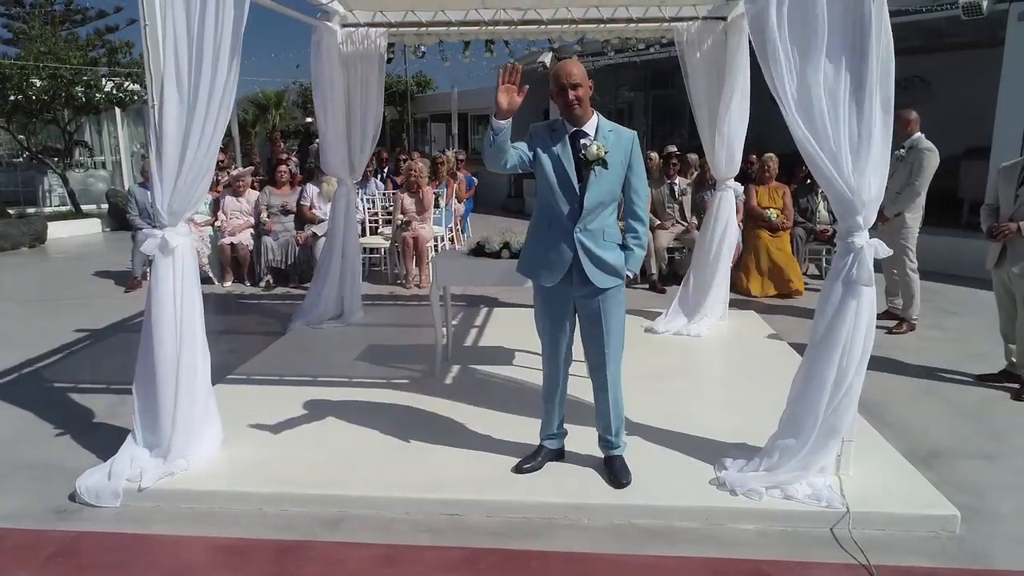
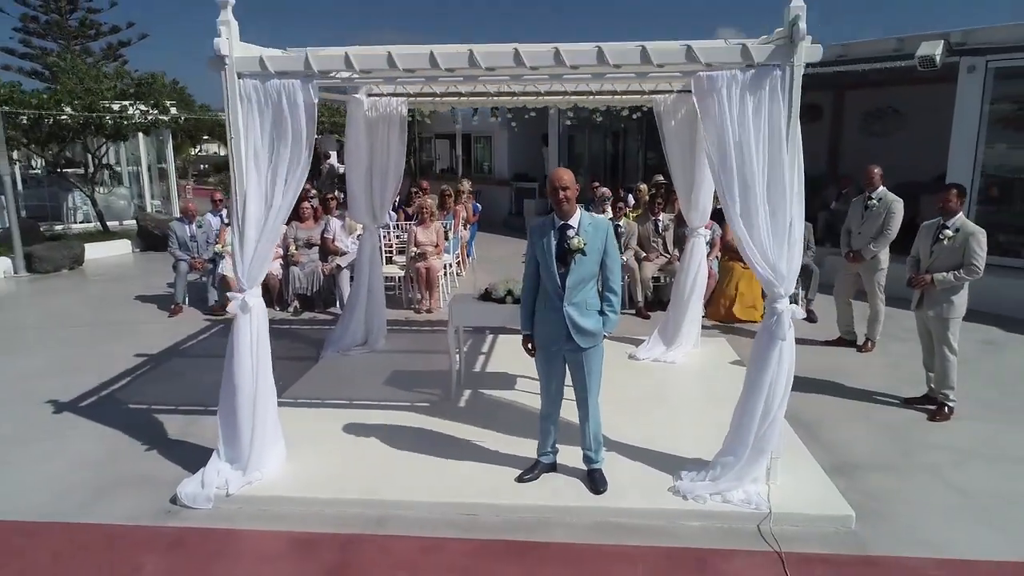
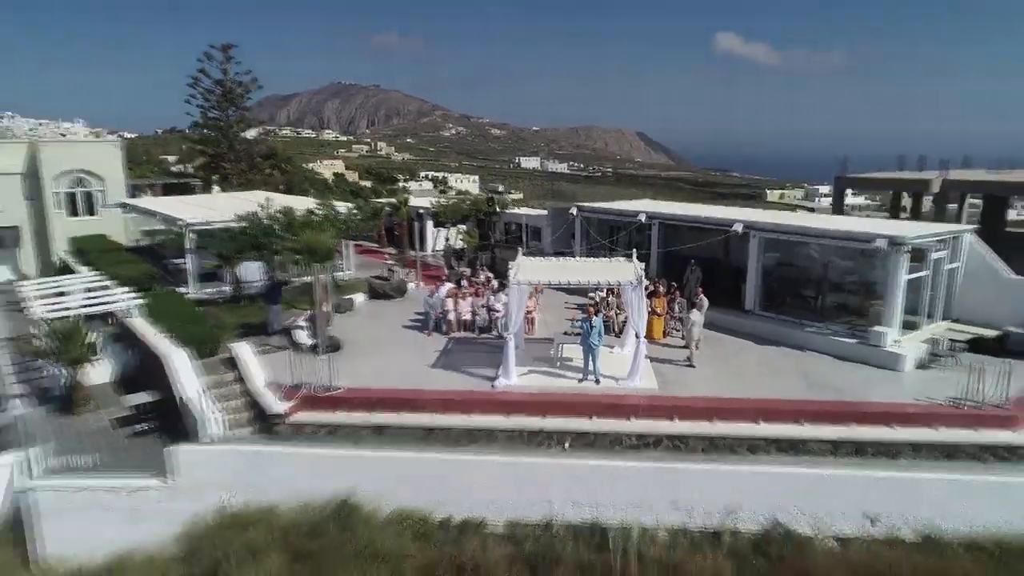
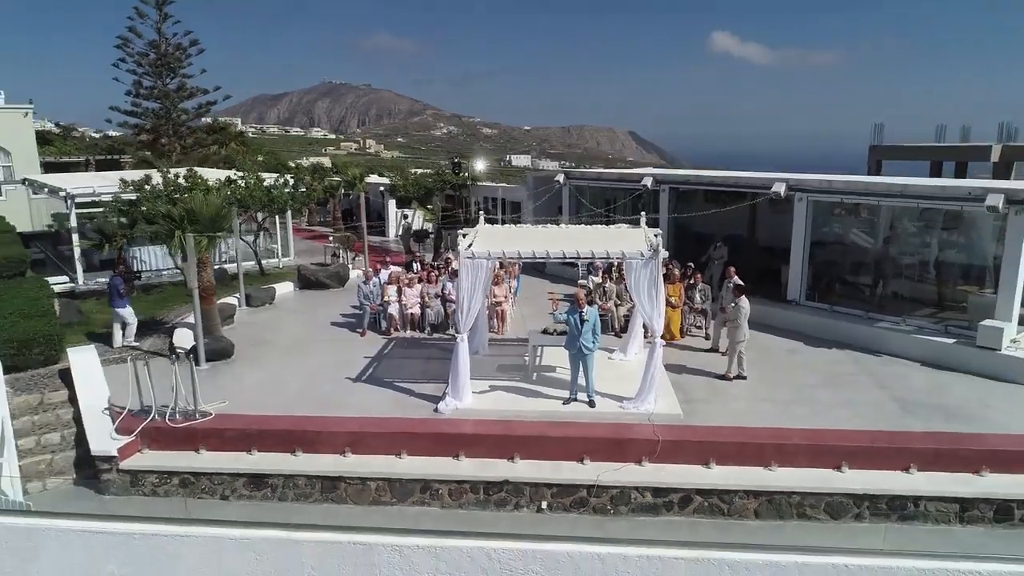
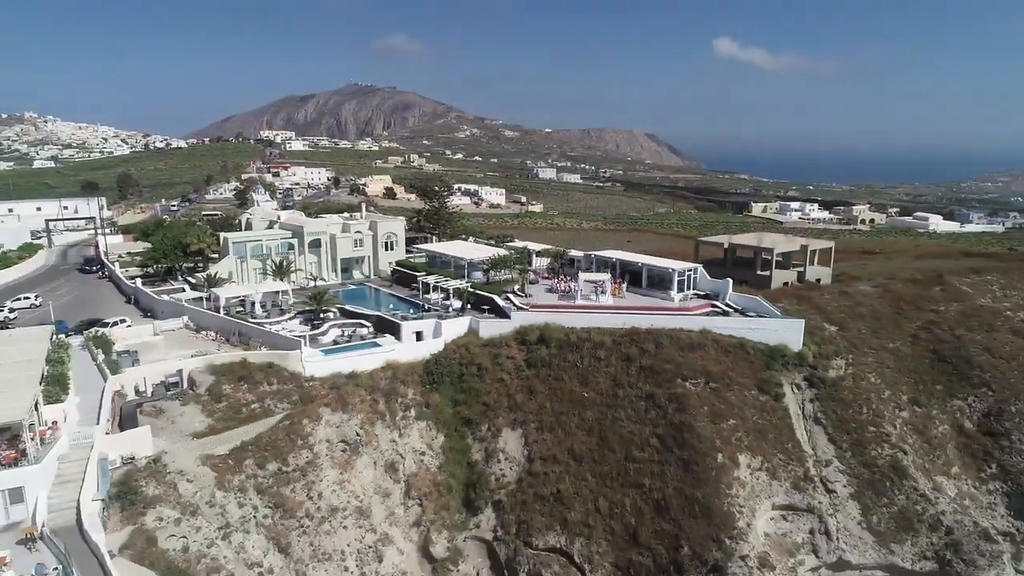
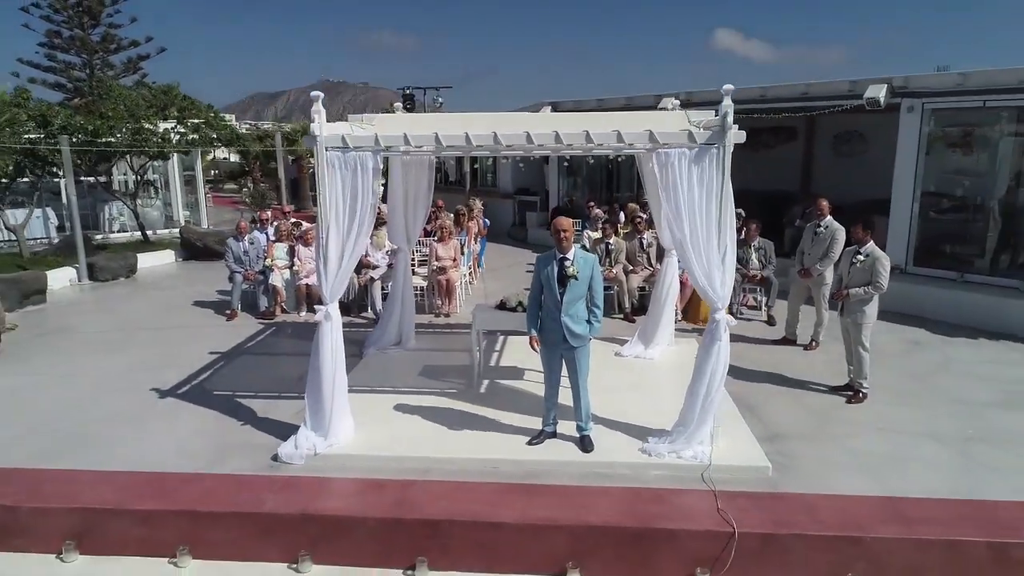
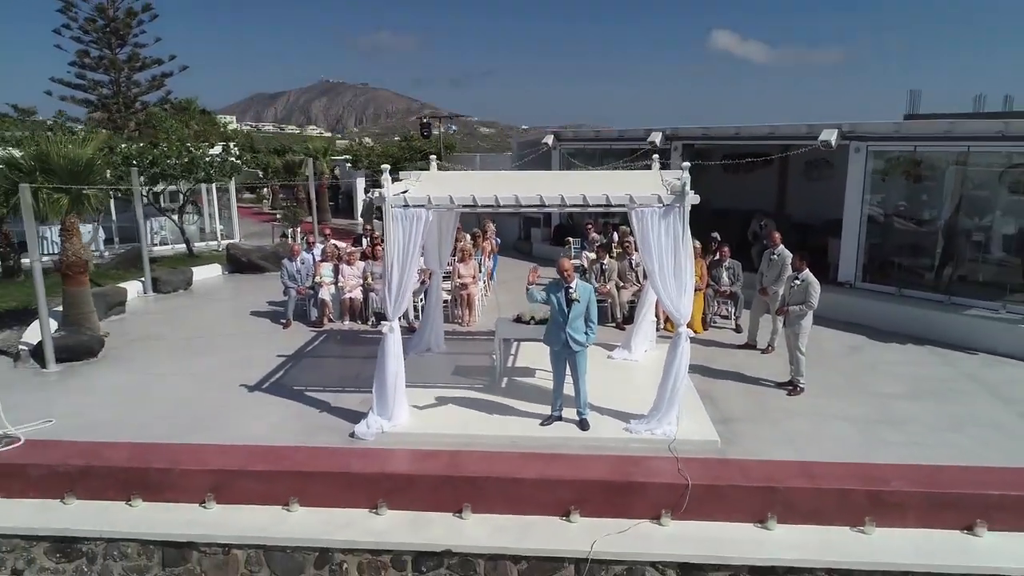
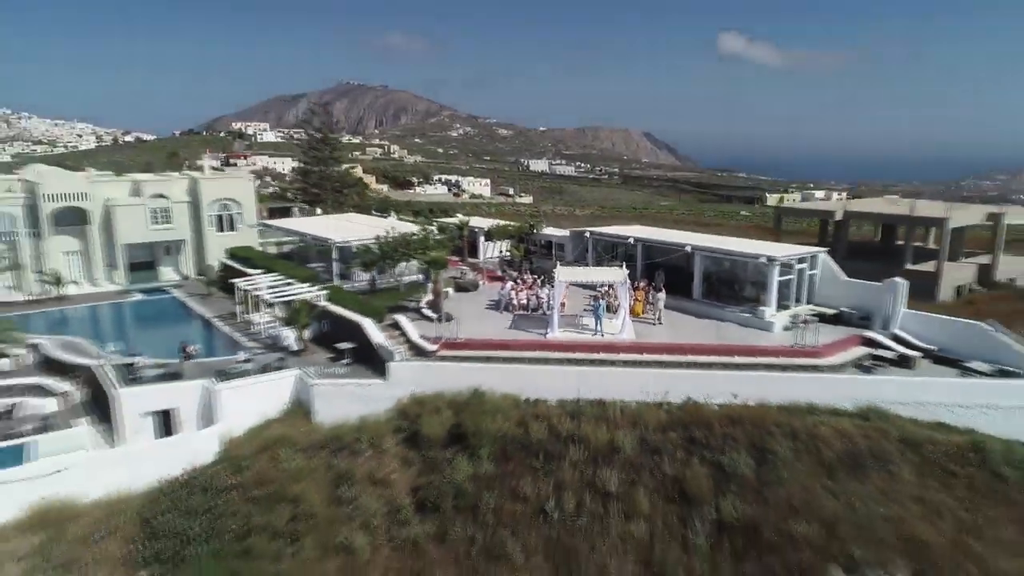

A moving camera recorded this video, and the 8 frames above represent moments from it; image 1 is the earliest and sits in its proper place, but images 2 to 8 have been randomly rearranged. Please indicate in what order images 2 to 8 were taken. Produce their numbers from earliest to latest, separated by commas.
2, 6, 7, 4, 3, 8, 5
